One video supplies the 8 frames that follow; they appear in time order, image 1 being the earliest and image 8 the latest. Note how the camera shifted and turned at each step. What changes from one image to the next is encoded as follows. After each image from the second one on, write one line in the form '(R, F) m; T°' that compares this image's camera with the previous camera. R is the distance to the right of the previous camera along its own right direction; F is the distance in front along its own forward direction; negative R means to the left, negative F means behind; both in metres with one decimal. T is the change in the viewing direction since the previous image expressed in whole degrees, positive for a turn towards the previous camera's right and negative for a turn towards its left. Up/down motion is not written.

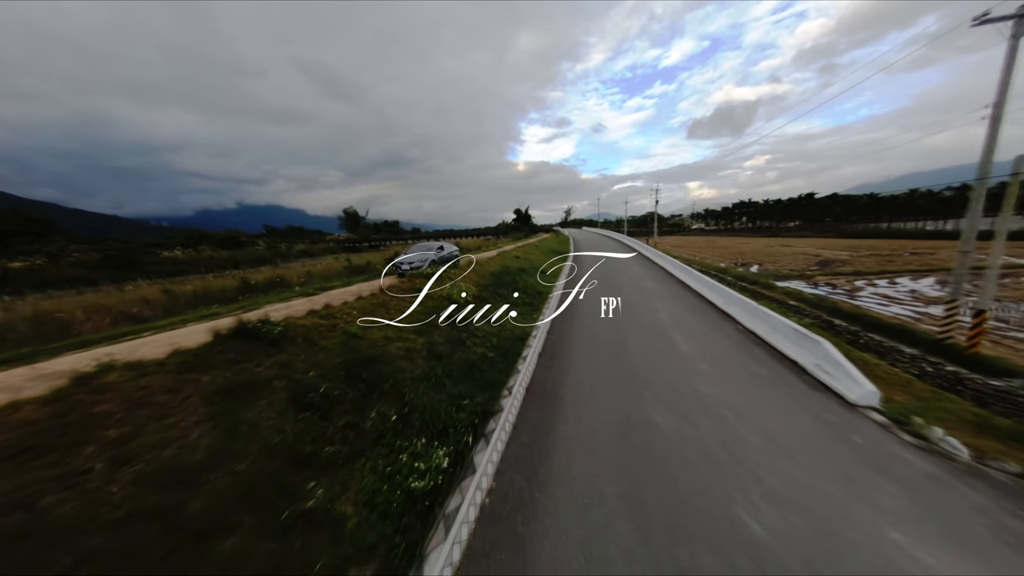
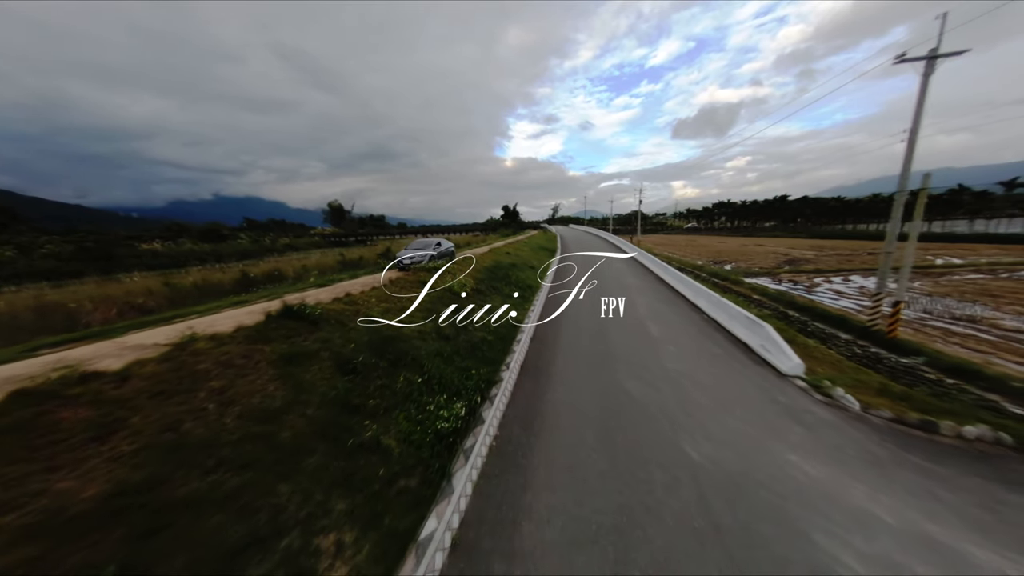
(-0.3, -1.2) m; +2°
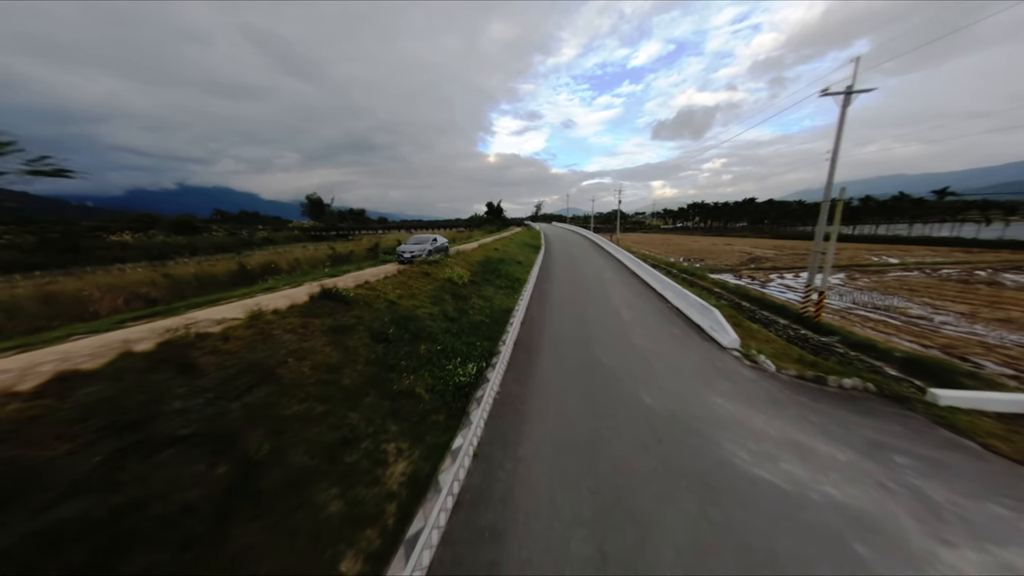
(-0.4, -1.6) m; +3°
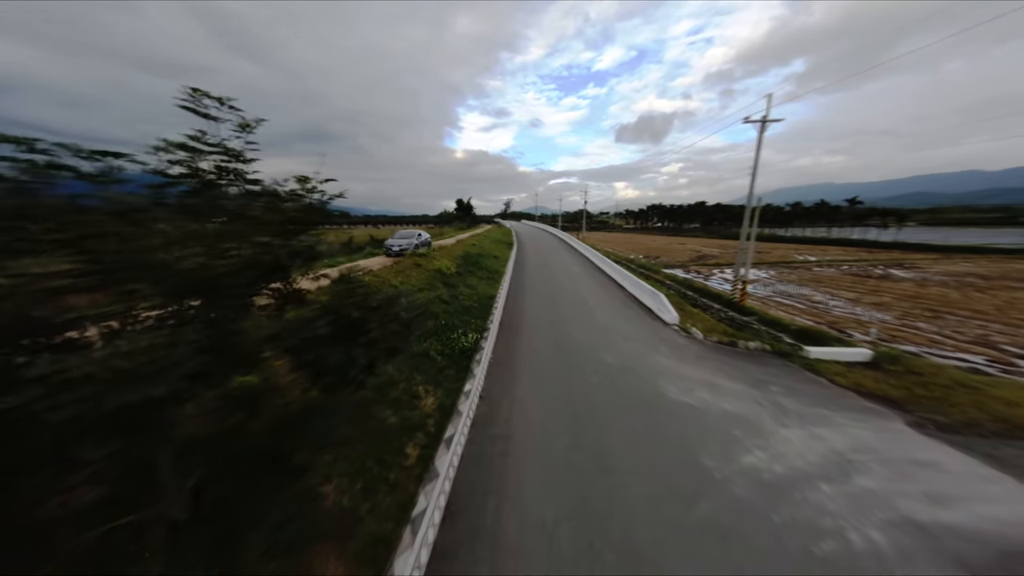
(-0.6, -1.8) m; +6°
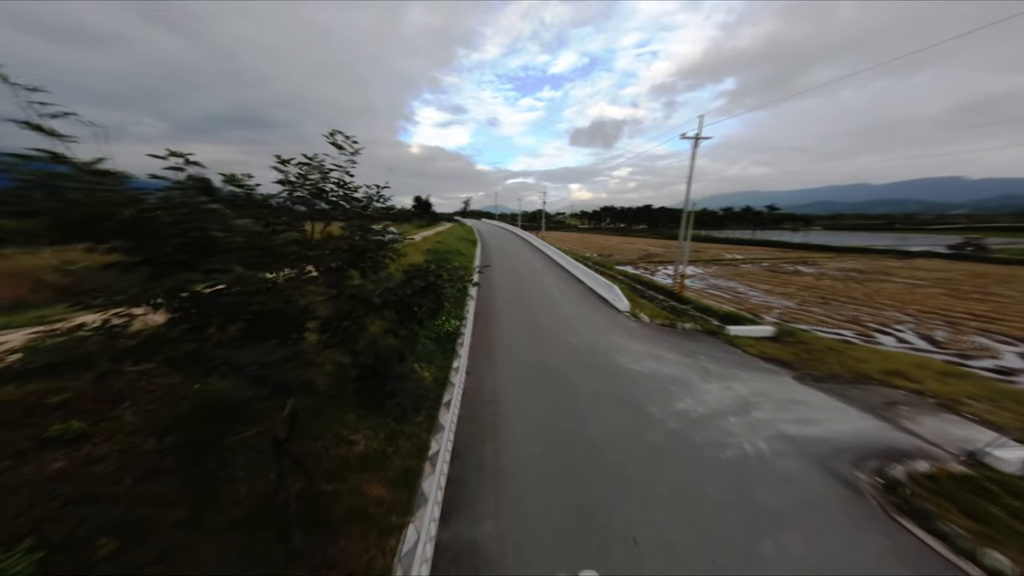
(-0.6, -1.1) m; +7°
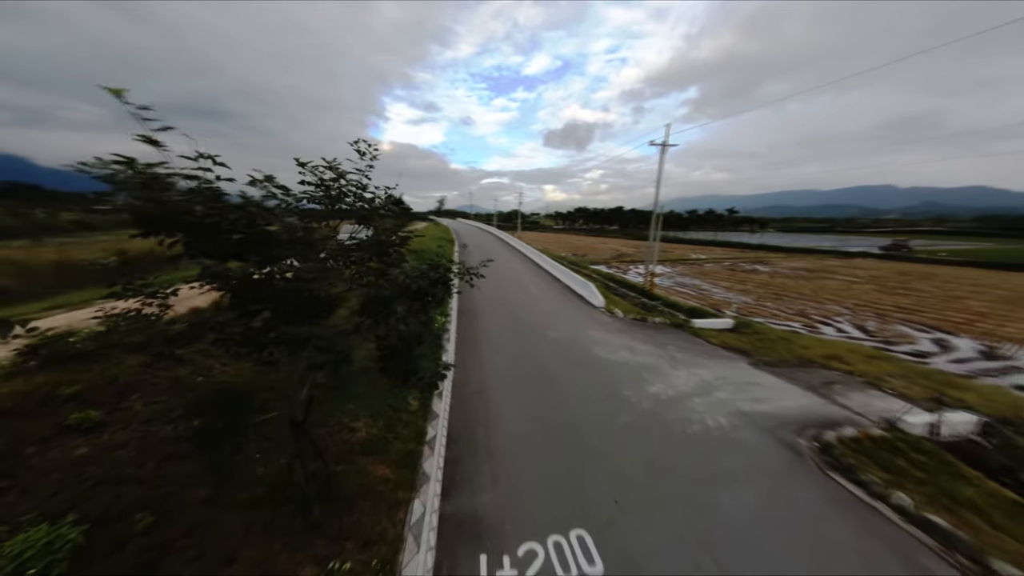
(-0.3, -0.4) m; +5°
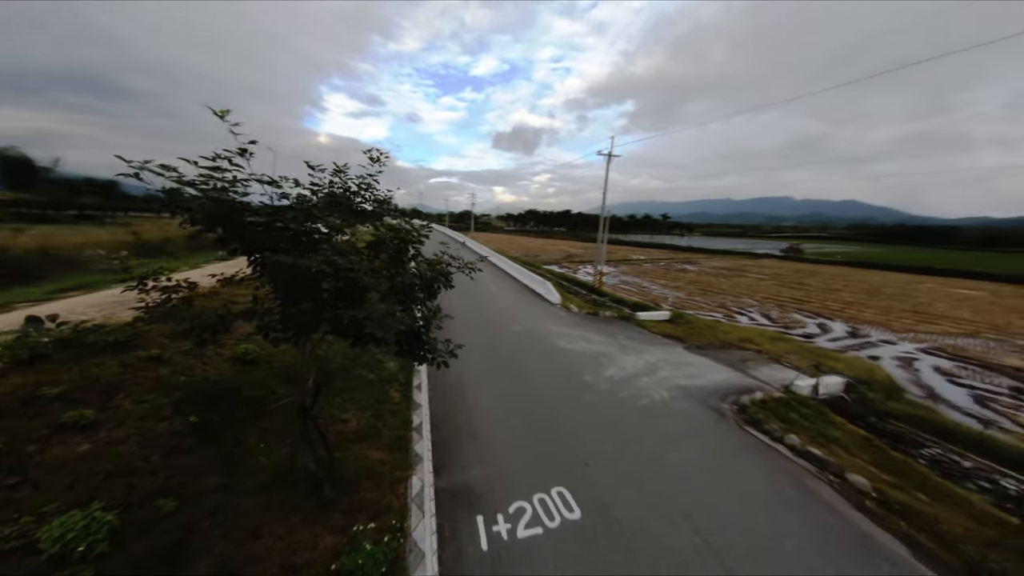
(-0.5, -0.6) m; +9°
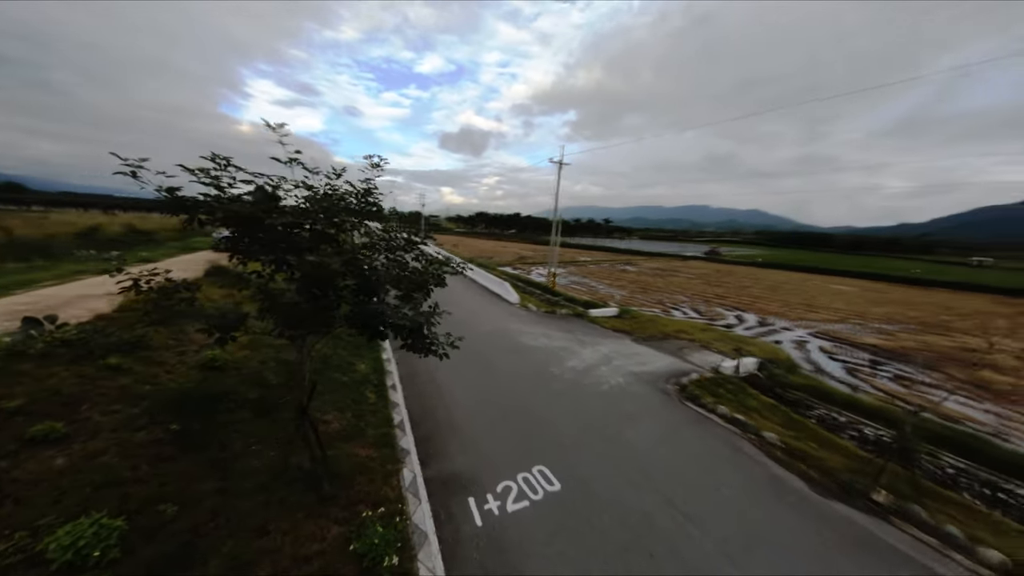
(-0.5, -0.4) m; +9°
